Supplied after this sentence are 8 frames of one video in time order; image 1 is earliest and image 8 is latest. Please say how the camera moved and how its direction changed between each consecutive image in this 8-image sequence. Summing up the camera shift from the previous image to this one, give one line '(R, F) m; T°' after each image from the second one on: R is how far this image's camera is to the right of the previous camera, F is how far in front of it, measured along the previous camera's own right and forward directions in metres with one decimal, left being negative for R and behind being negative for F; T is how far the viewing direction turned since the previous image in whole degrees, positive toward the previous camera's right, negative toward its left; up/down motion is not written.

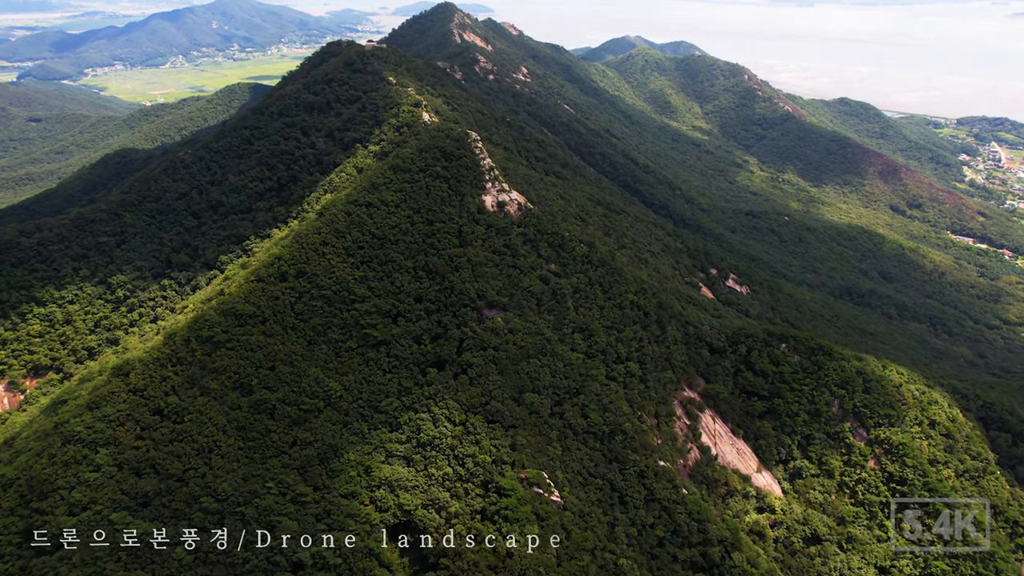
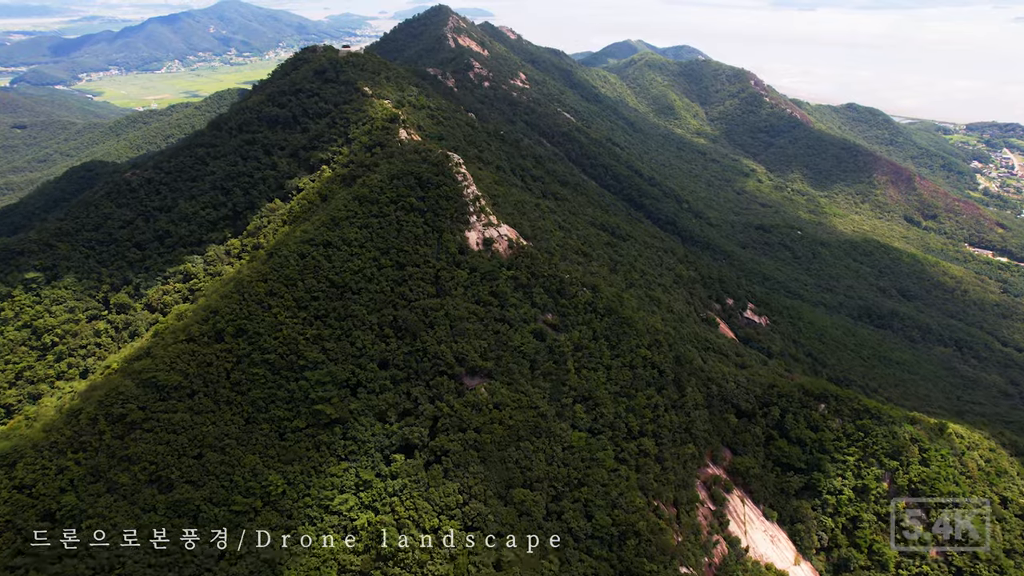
(+0.7, +8.0) m; 0°
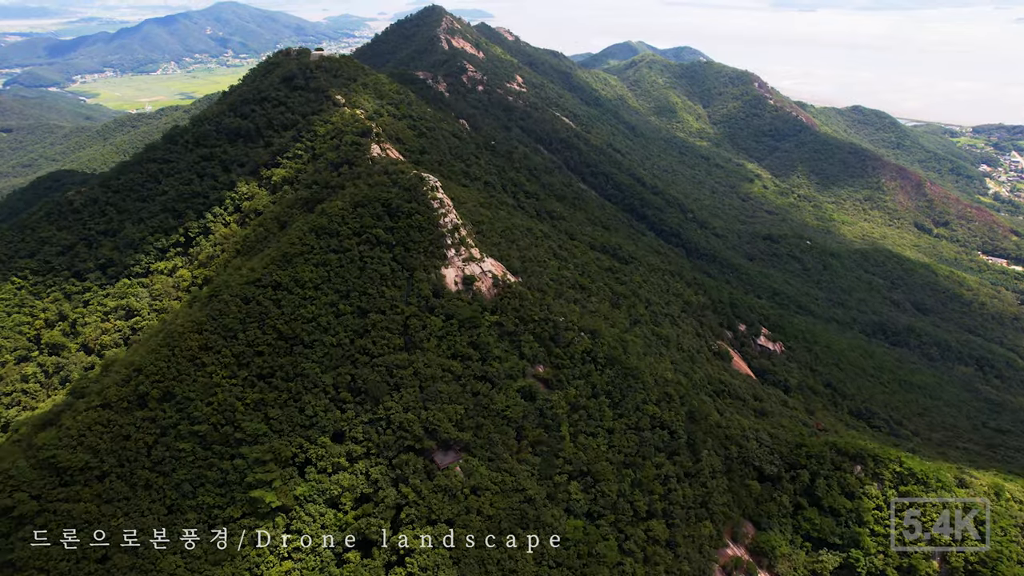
(+0.8, +6.1) m; 0°
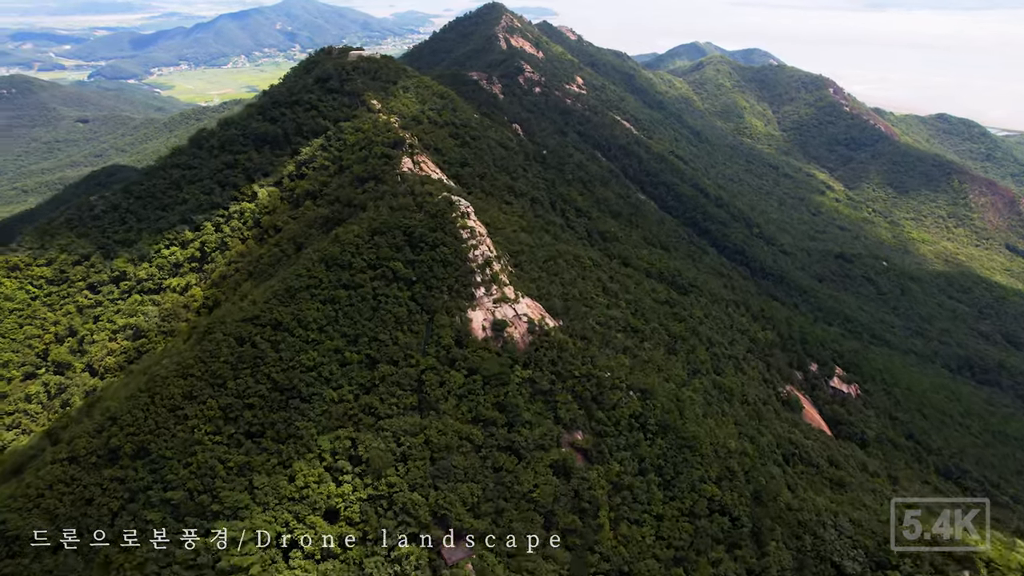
(+0.6, +5.2) m; -5°
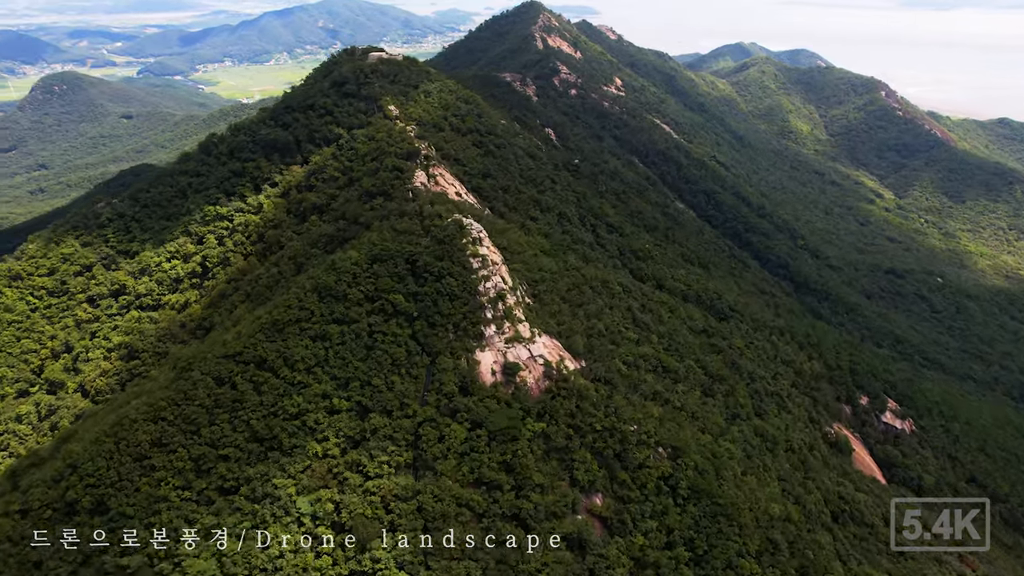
(+0.8, +3.6) m; -3°
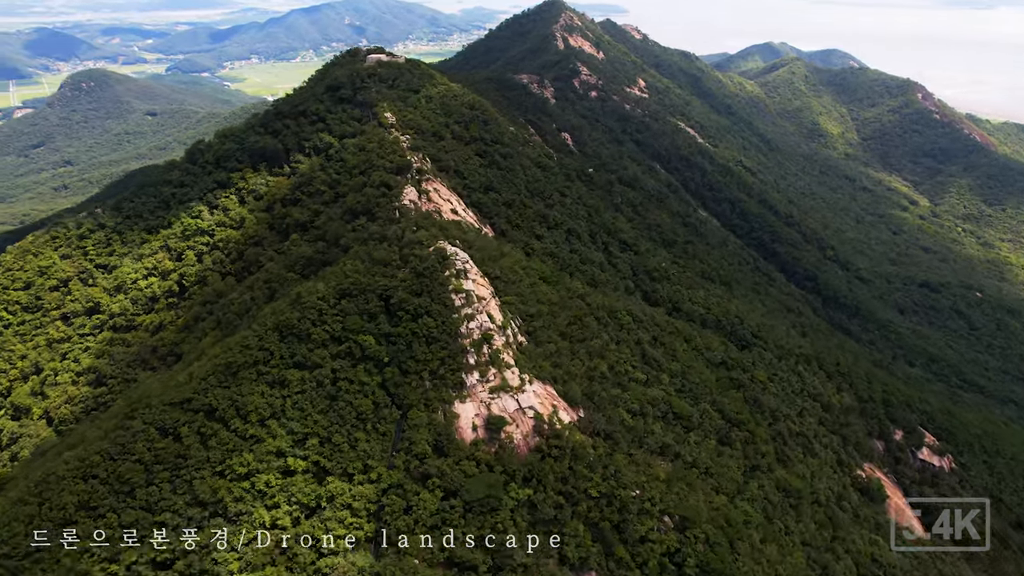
(+1.2, +3.4) m; -2°
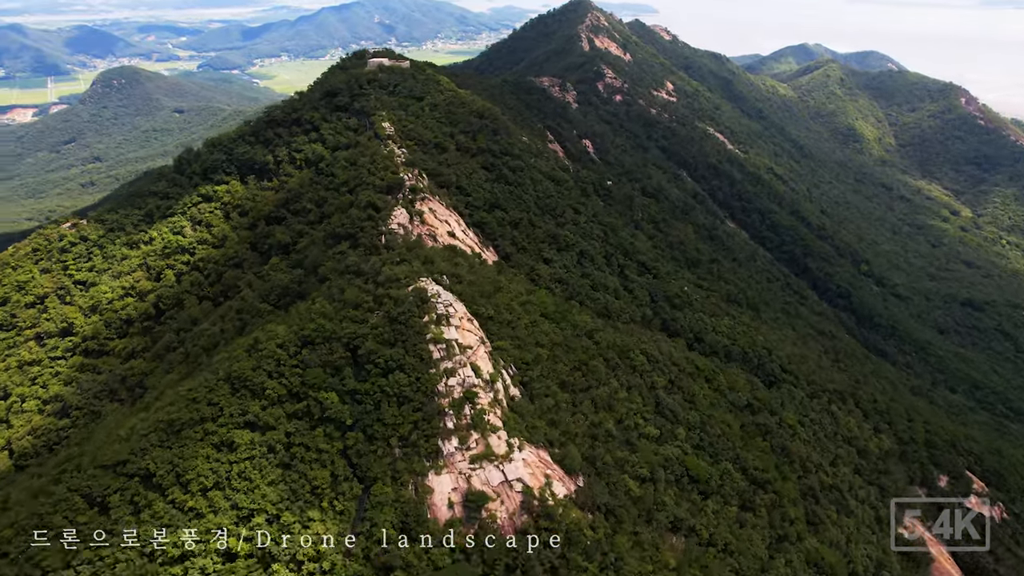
(+1.1, +3.5) m; -2°
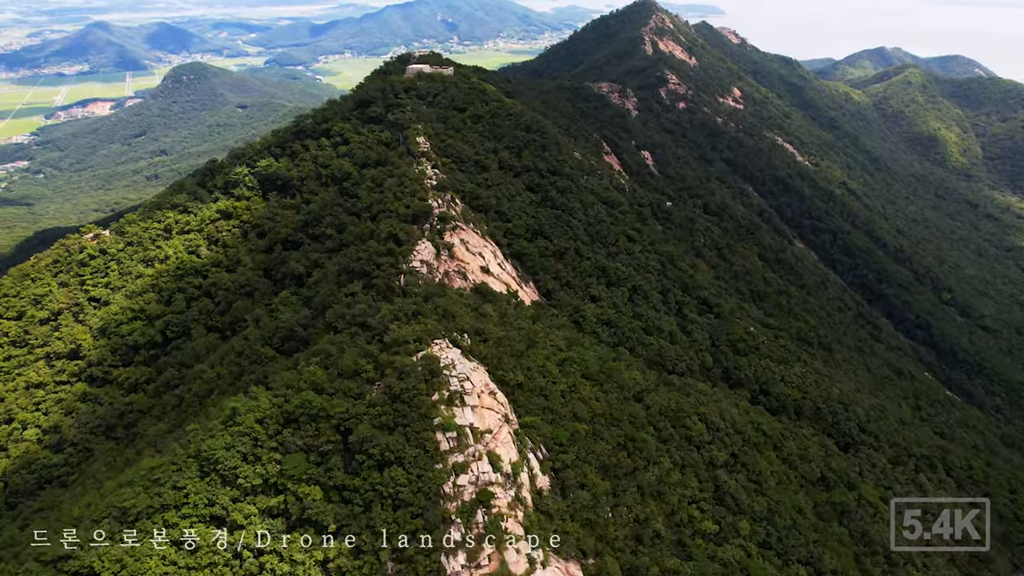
(+0.5, +4.1) m; -4°
